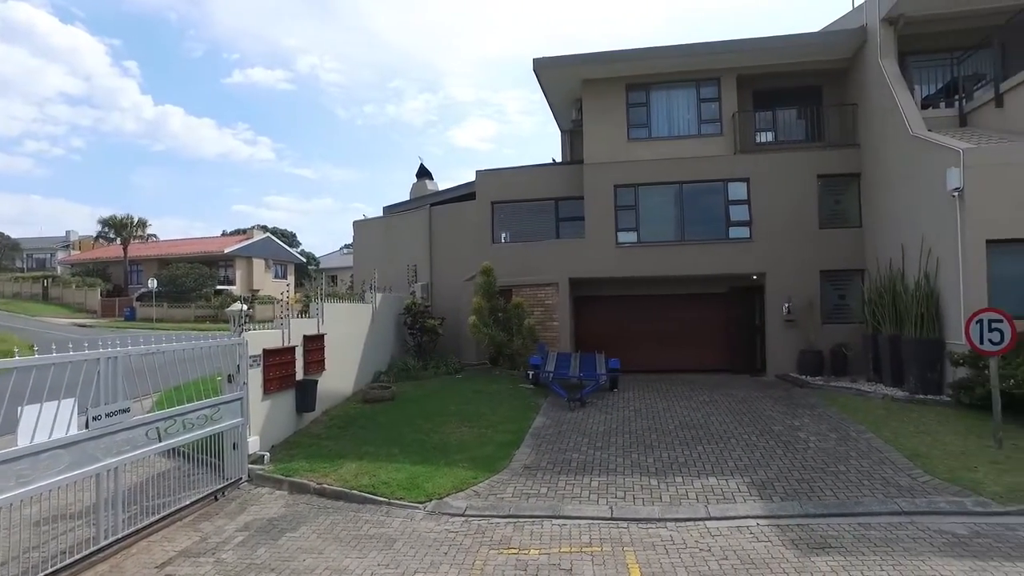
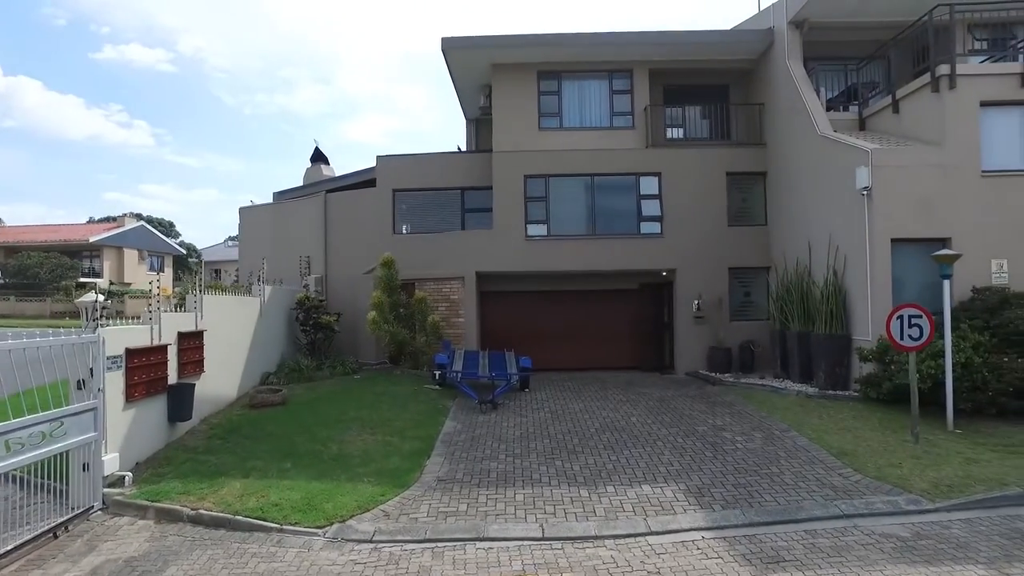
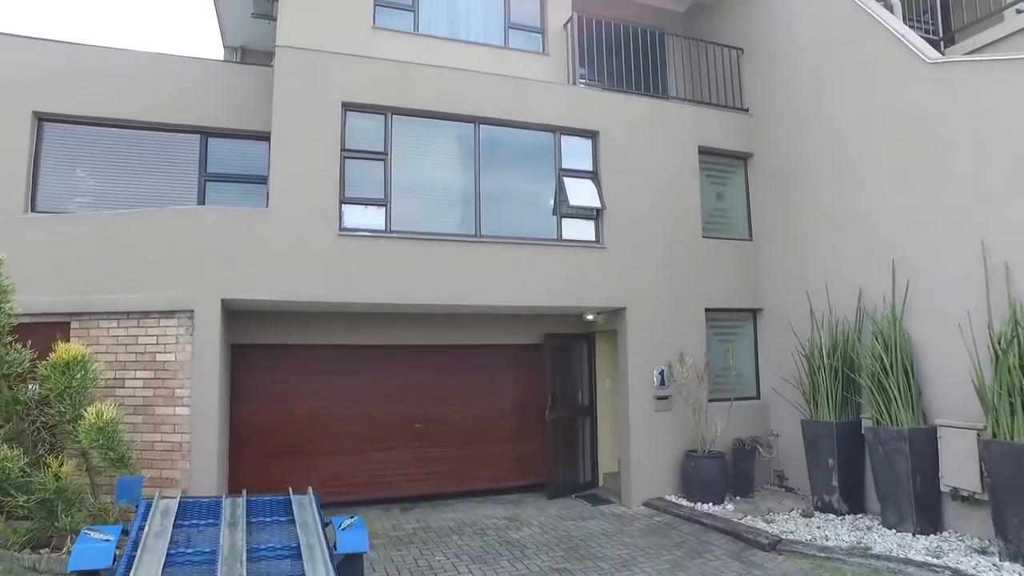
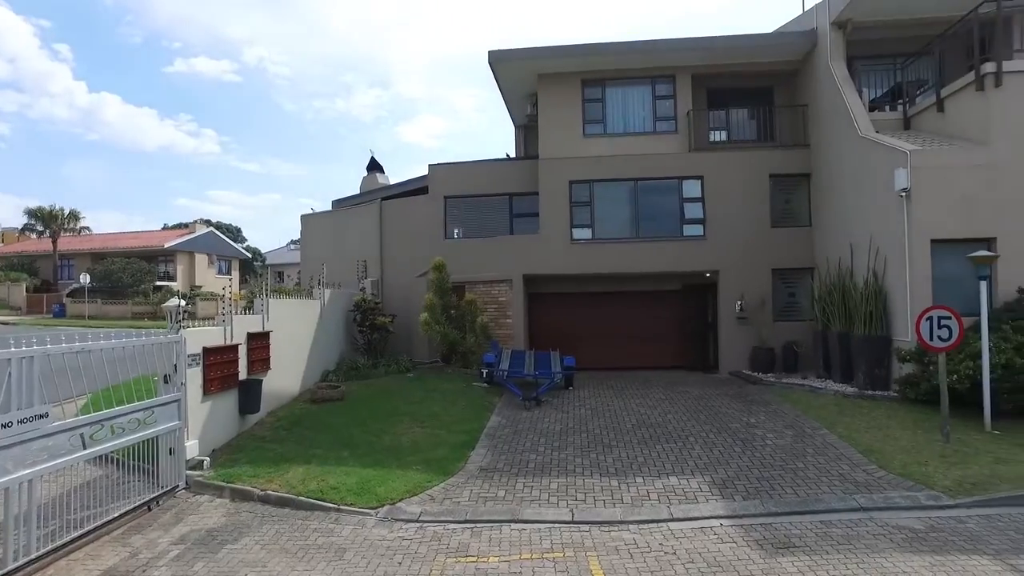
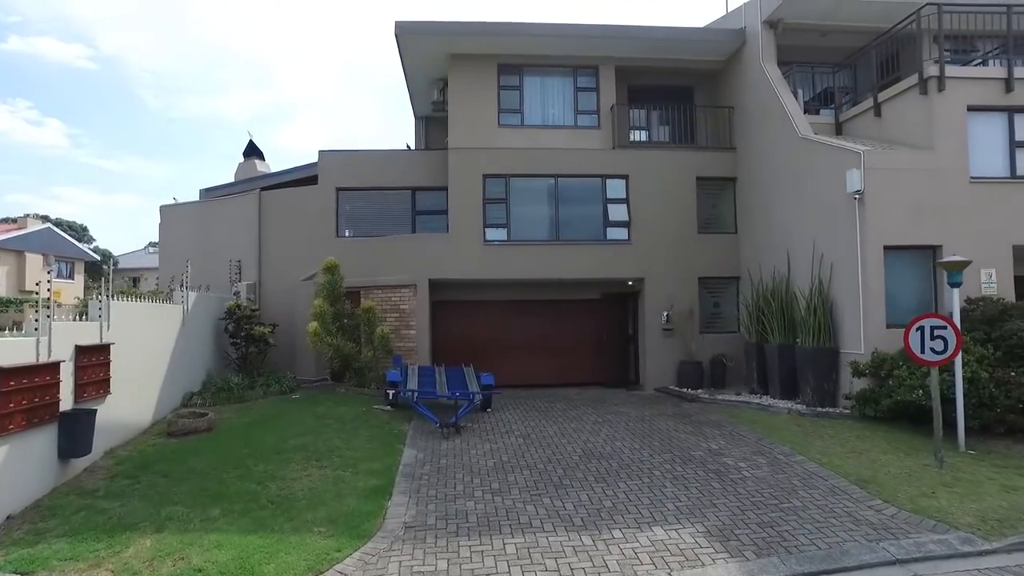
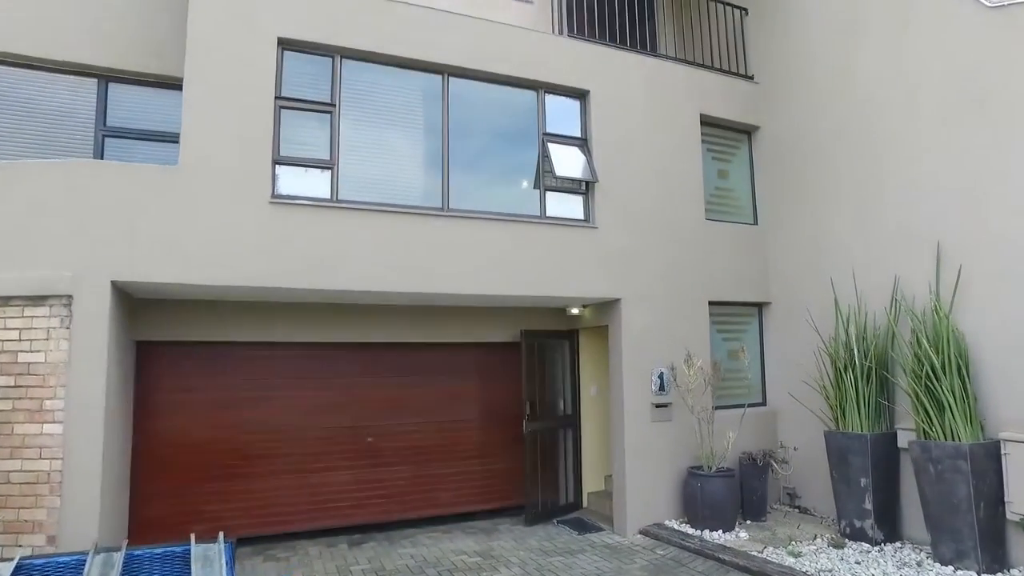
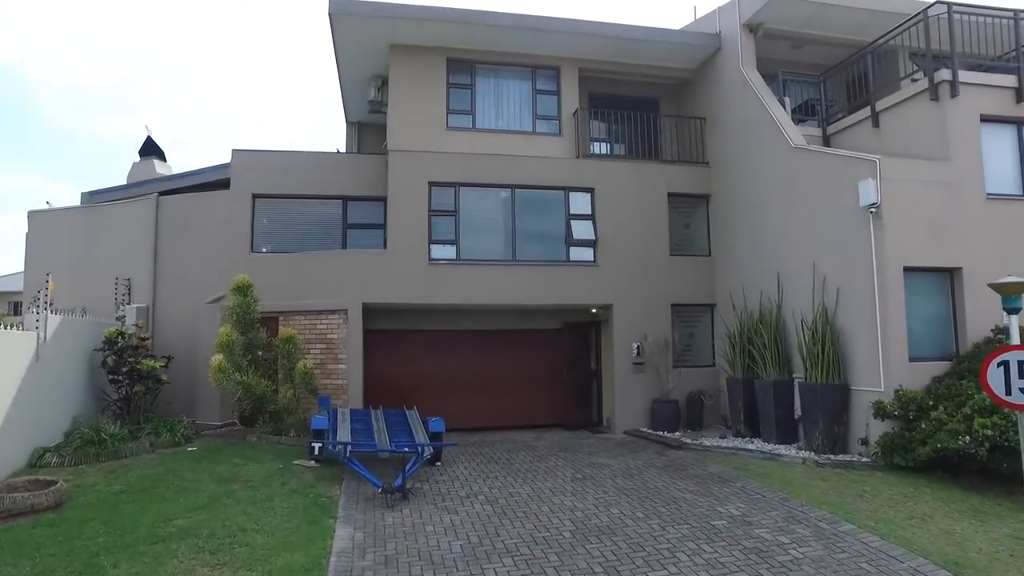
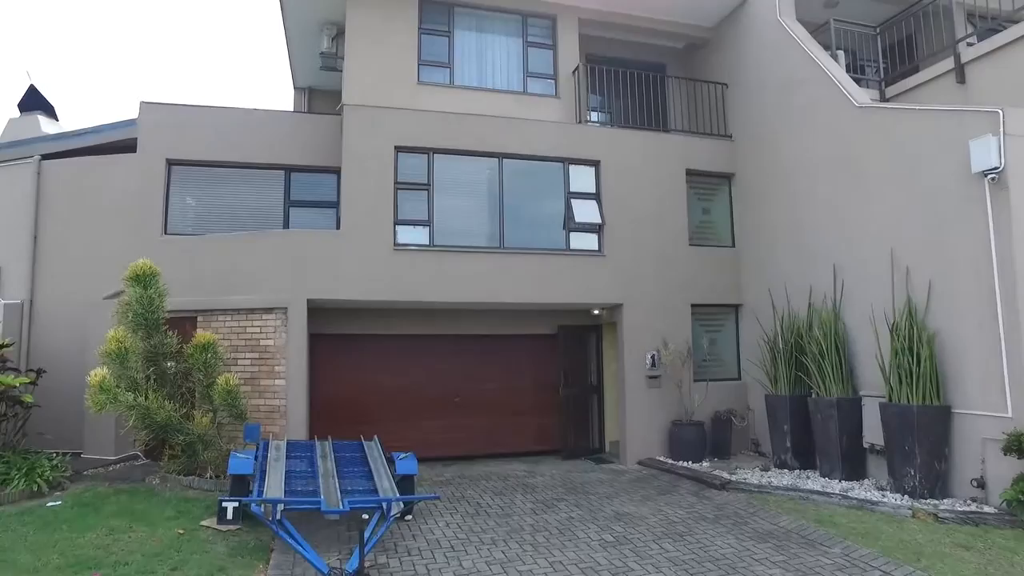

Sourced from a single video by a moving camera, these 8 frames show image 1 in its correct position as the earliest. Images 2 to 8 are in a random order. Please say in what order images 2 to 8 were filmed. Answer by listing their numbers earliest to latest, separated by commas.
4, 2, 5, 7, 8, 3, 6
